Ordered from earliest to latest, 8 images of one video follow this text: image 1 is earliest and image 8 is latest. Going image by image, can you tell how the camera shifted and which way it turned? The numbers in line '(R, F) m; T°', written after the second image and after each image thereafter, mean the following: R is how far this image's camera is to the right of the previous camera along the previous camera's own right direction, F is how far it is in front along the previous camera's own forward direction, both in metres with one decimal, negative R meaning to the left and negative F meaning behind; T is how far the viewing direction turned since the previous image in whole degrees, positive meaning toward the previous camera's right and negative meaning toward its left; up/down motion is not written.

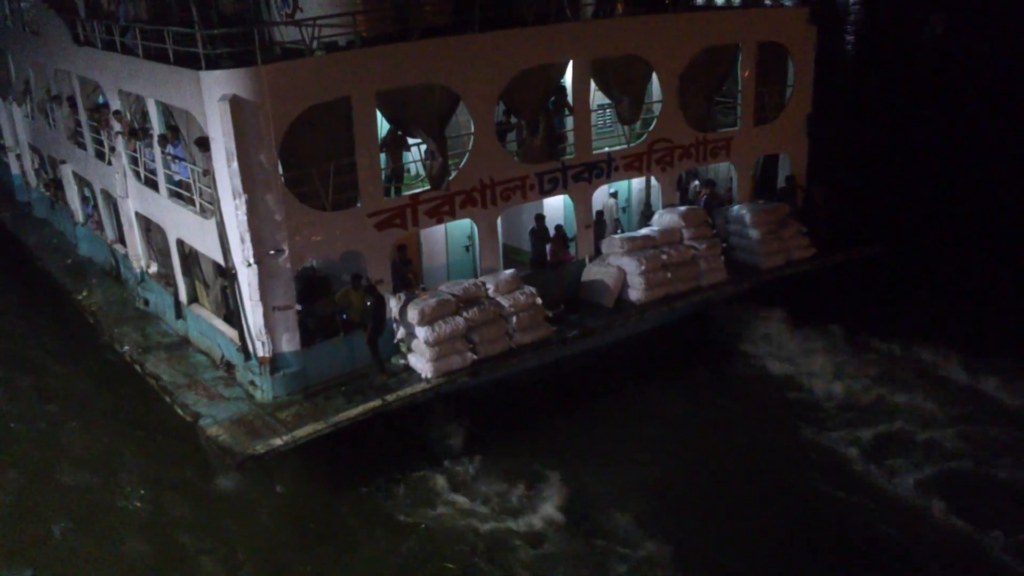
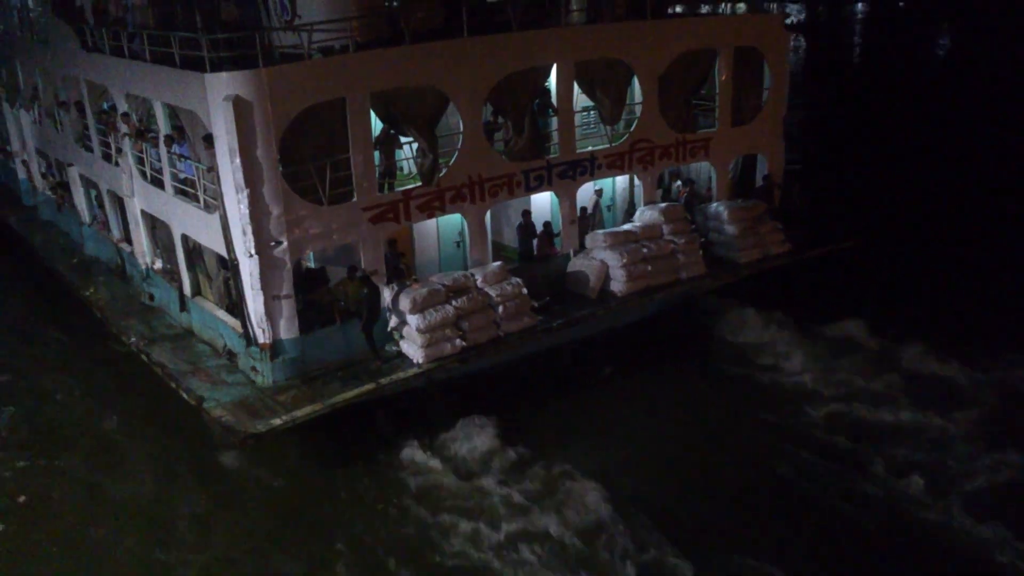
(+0.2, -0.6) m; 0°
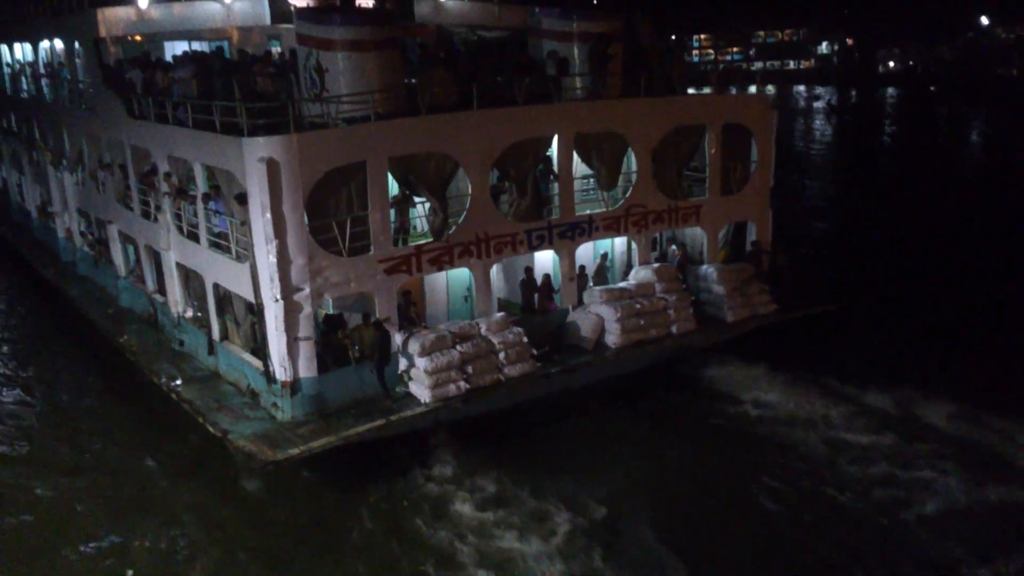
(+0.2, -1.0) m; -1°
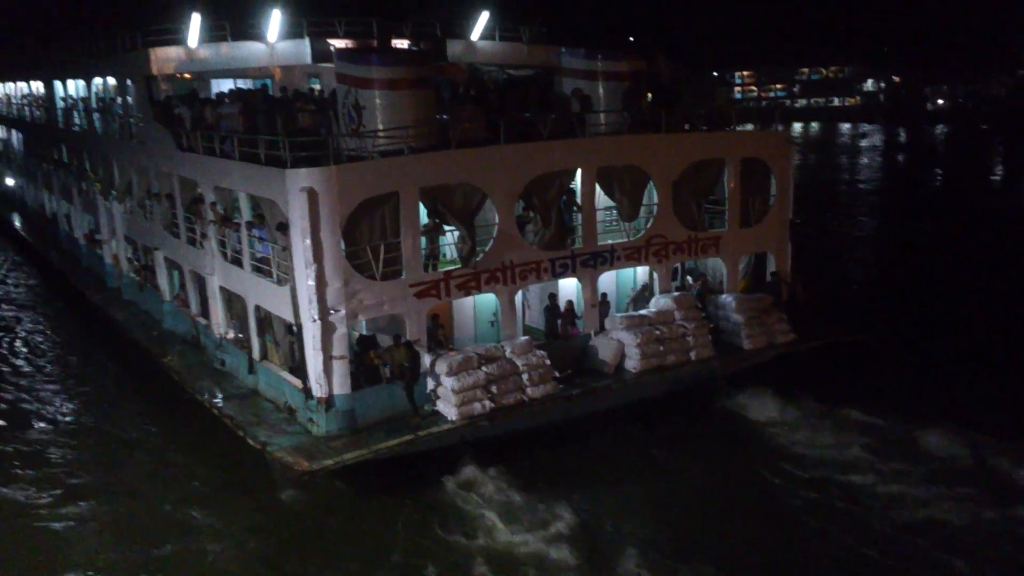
(+0.1, -0.6) m; -2°
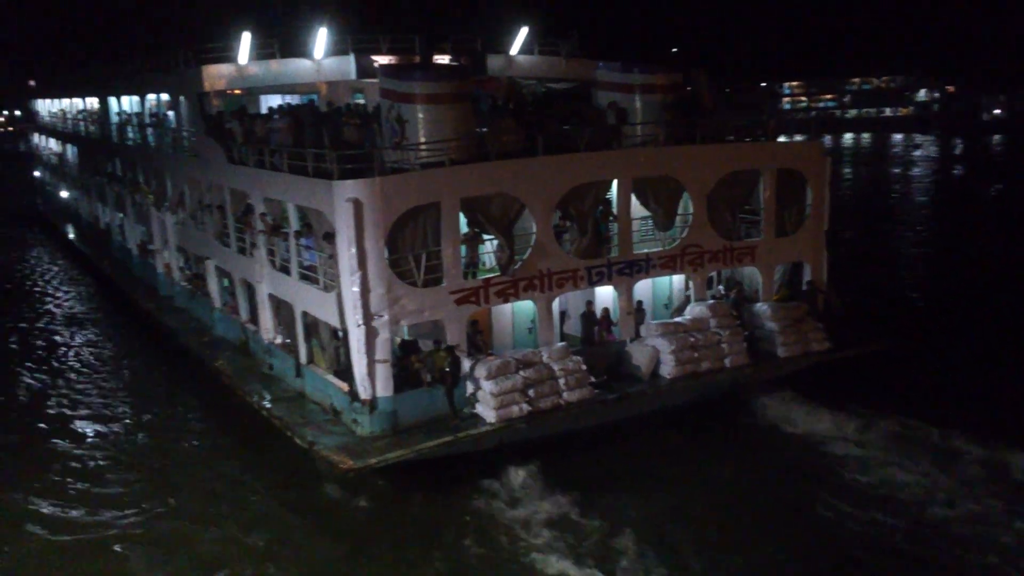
(0.0, -0.4) m; -3°
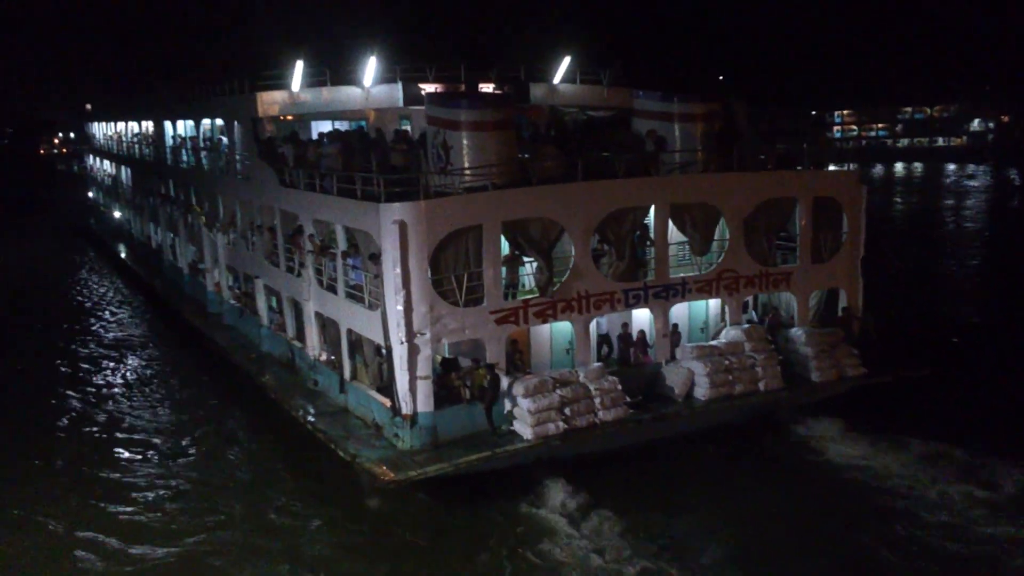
(0.0, -0.4) m; -3°
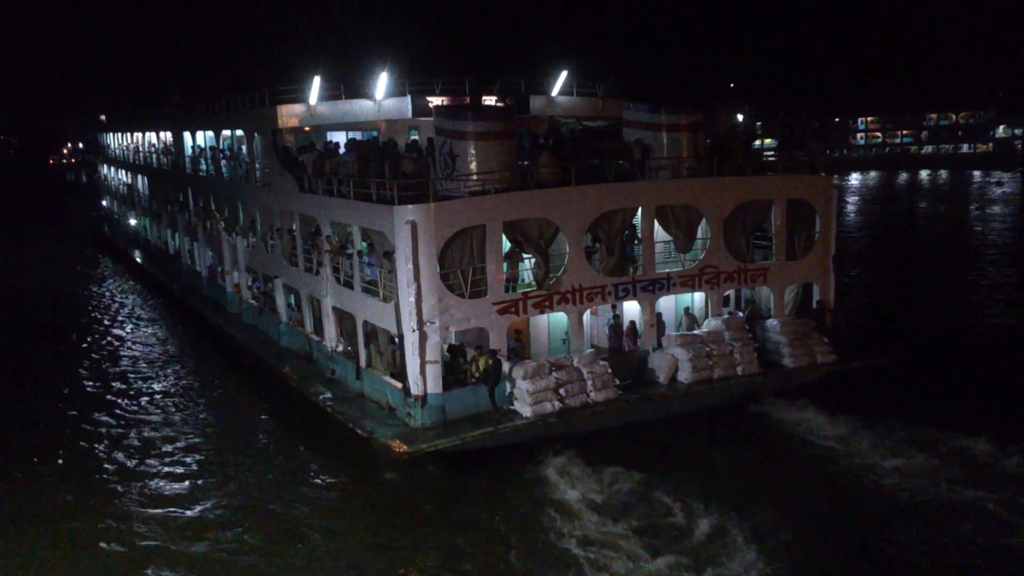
(+0.1, -1.5) m; 0°
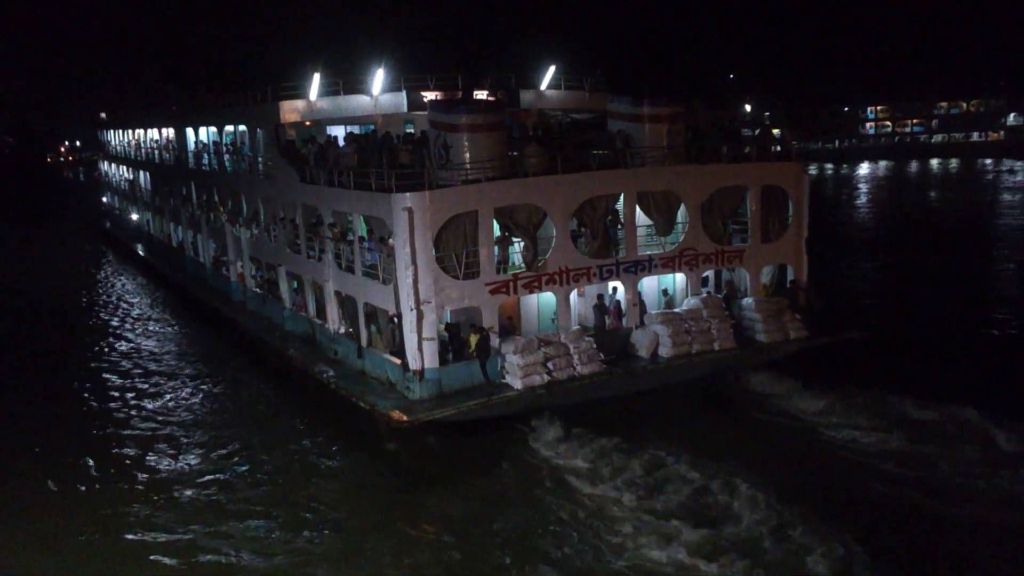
(+0.1, -1.1) m; 0°
